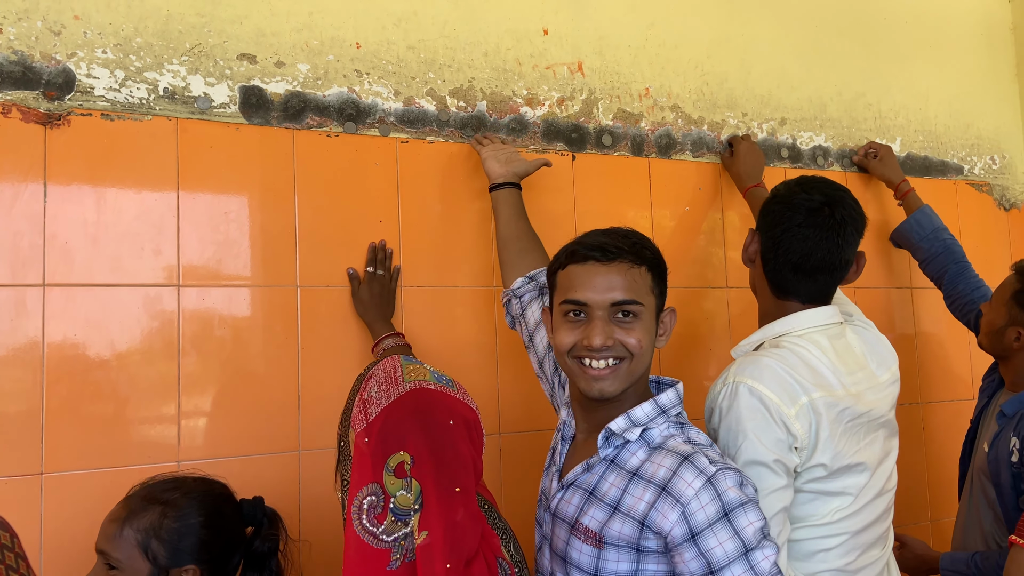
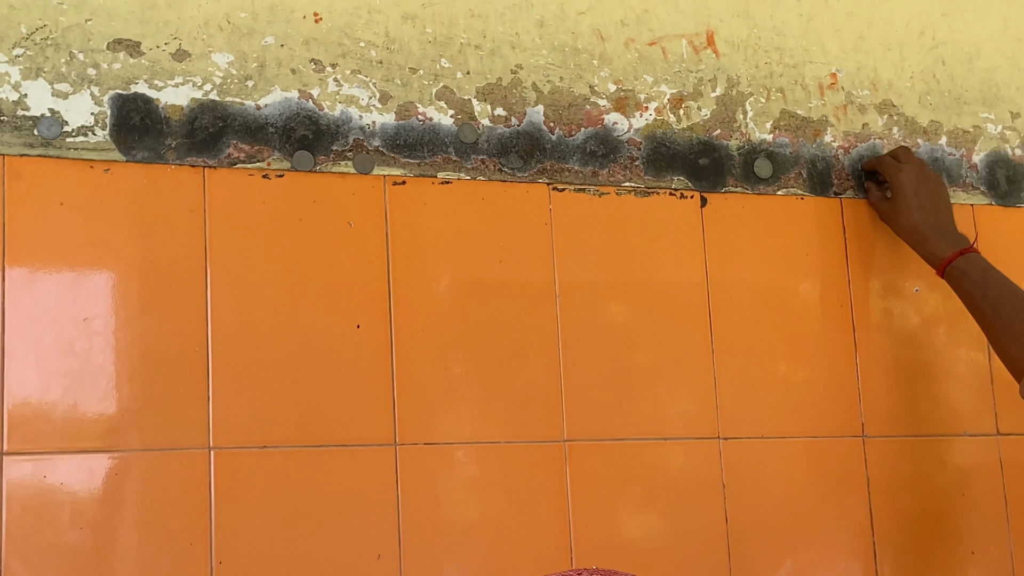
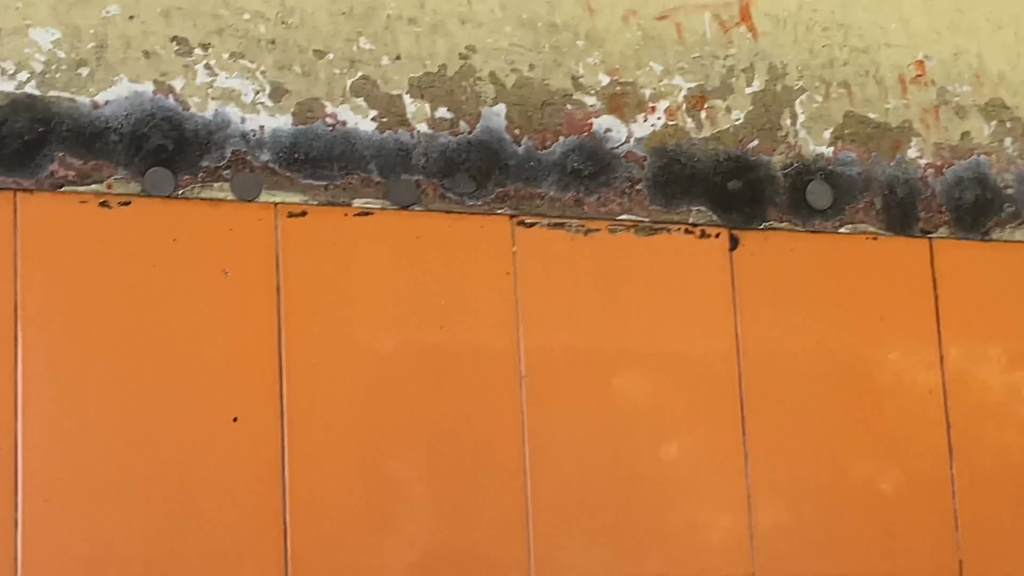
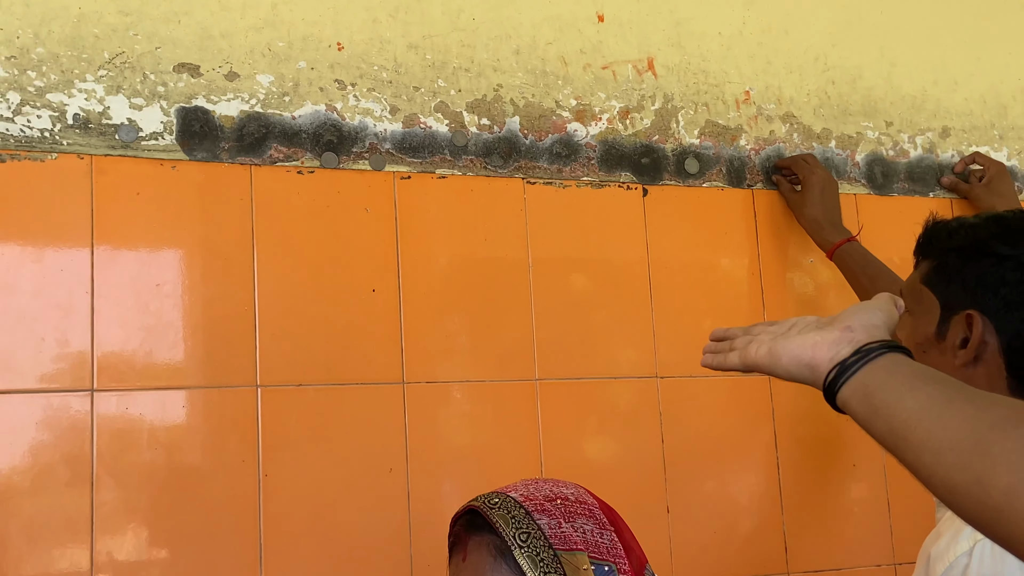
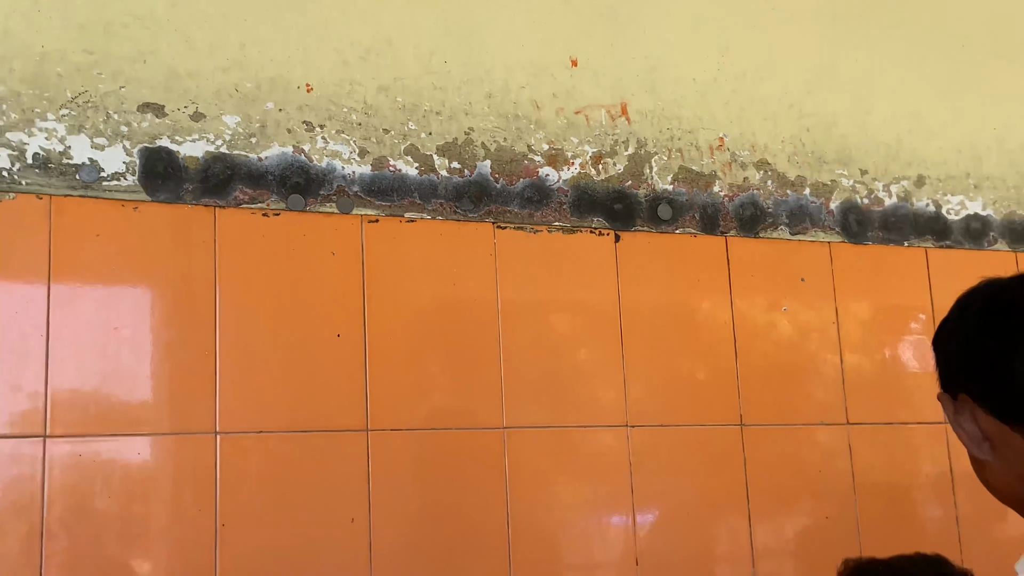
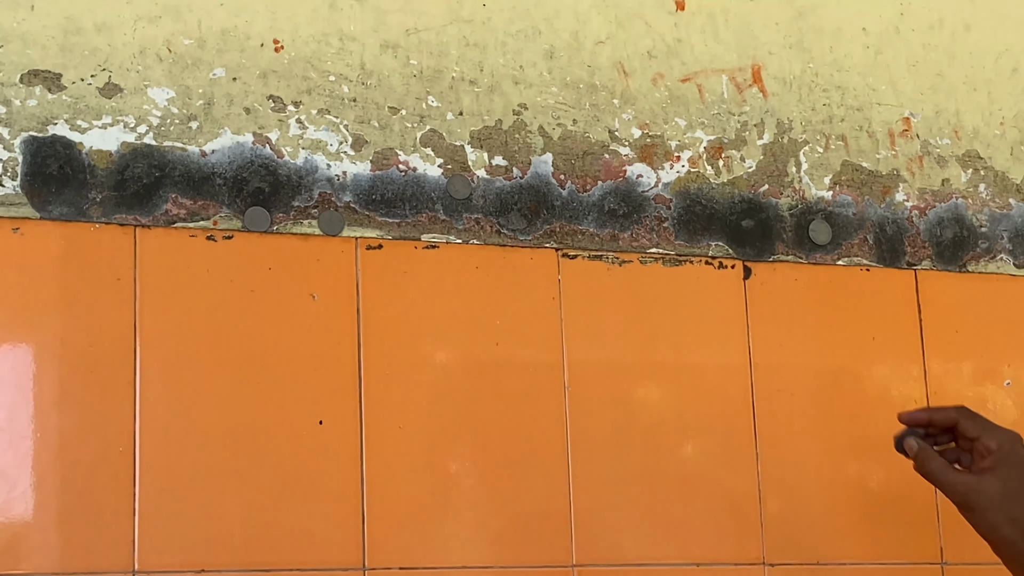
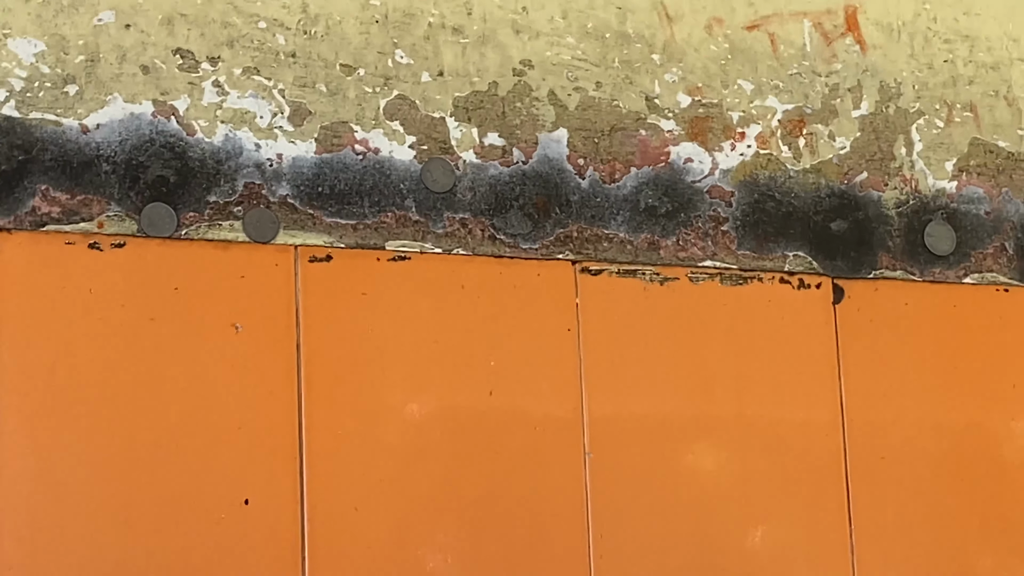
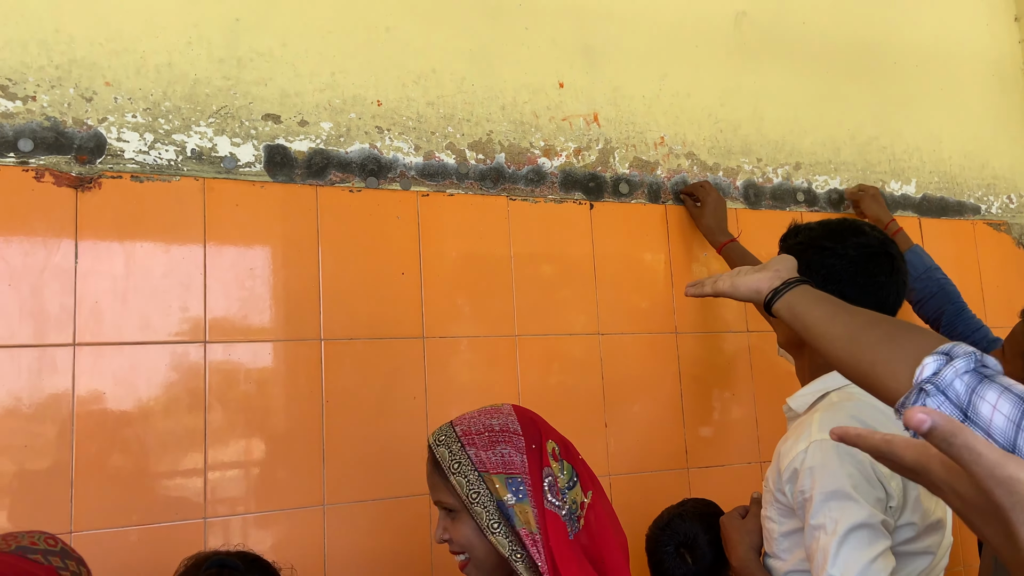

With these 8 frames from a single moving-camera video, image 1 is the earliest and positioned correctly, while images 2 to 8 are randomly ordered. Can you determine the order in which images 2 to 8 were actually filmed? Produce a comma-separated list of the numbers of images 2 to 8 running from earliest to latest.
8, 4, 2, 6, 7, 3, 5
